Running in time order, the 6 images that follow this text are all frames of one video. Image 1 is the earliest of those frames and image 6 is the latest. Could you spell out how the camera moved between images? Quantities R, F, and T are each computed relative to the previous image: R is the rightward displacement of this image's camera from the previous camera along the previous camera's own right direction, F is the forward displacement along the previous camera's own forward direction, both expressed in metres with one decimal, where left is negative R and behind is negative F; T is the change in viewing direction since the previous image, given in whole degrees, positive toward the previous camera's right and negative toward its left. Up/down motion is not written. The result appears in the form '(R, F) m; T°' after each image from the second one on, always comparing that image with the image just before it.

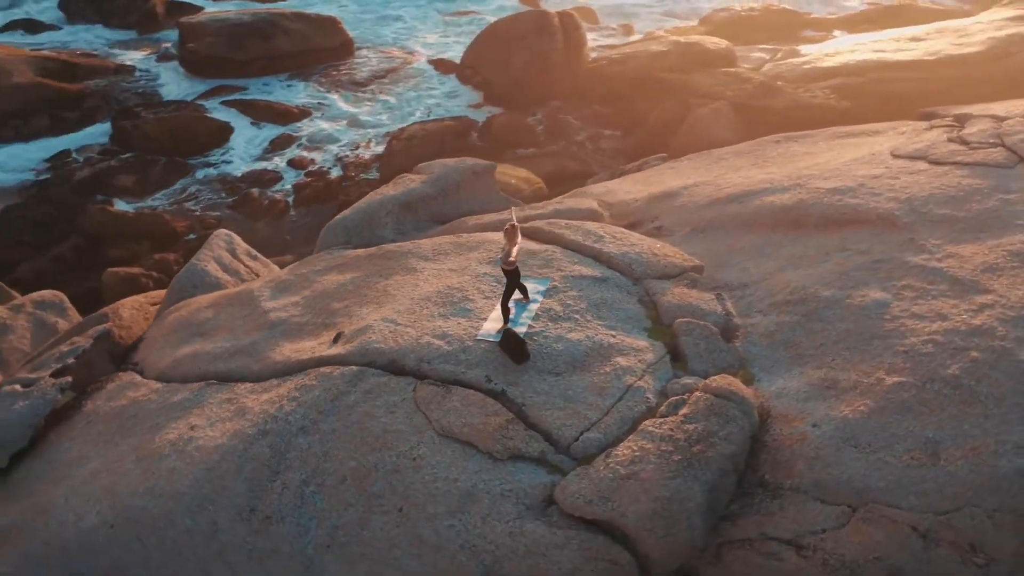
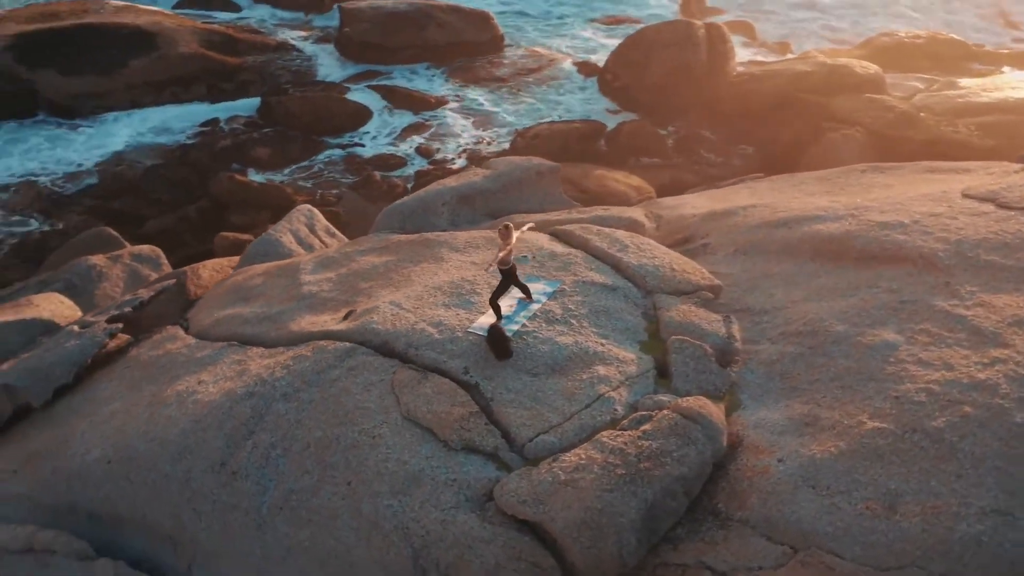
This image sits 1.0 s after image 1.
(+0.9, 0.0) m; -10°
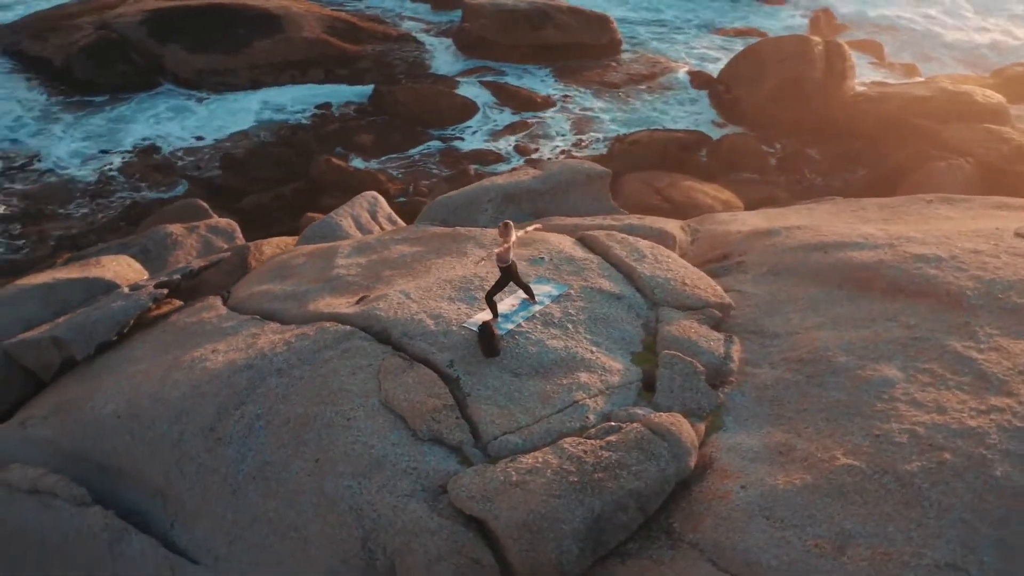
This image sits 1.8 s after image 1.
(+0.7, 0.0) m; -8°
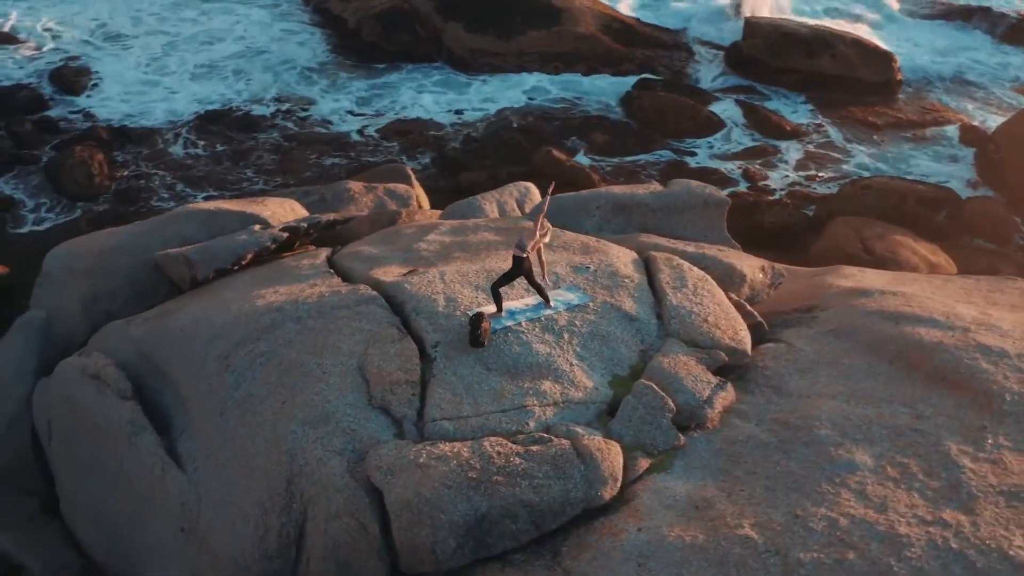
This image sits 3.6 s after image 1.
(+1.5, +0.2) m; -18°
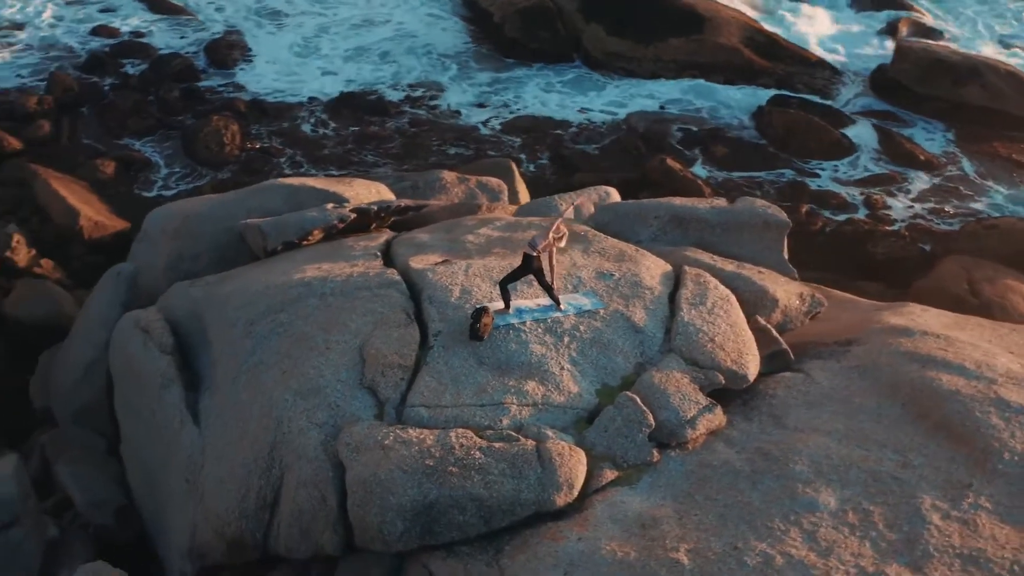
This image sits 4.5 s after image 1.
(+0.7, 0.0) m; -9°
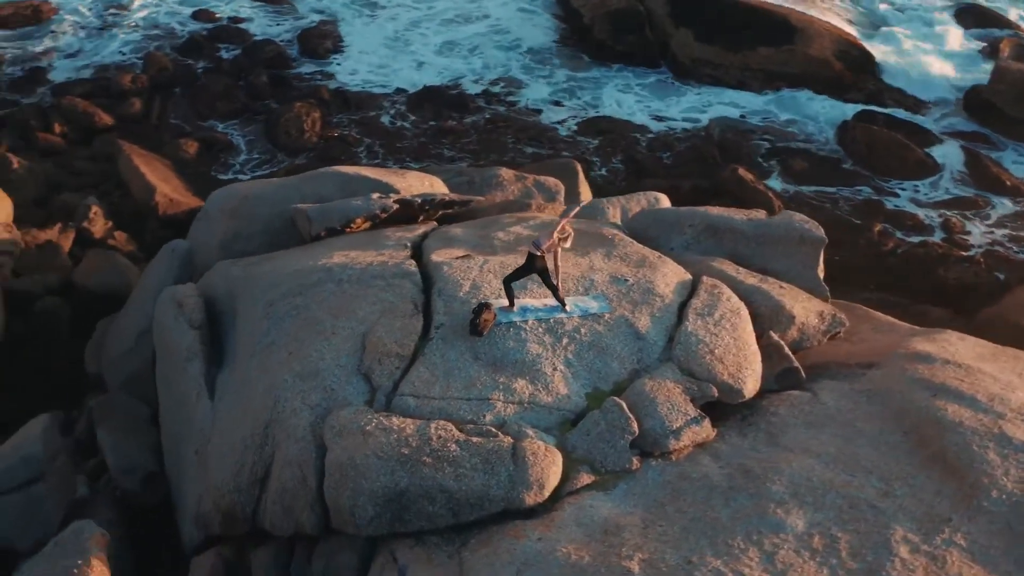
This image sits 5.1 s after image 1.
(+0.5, 0.0) m; -6°
